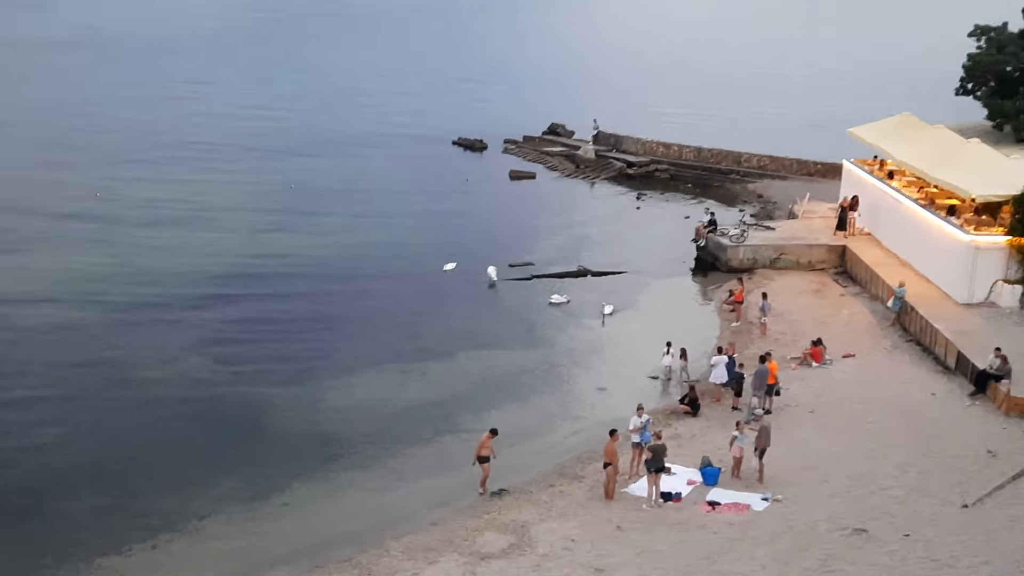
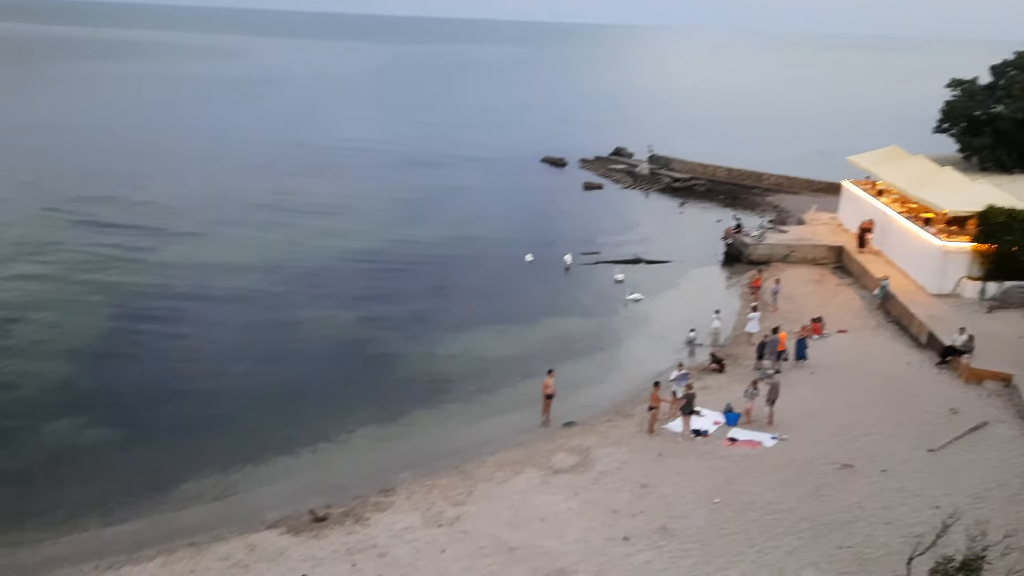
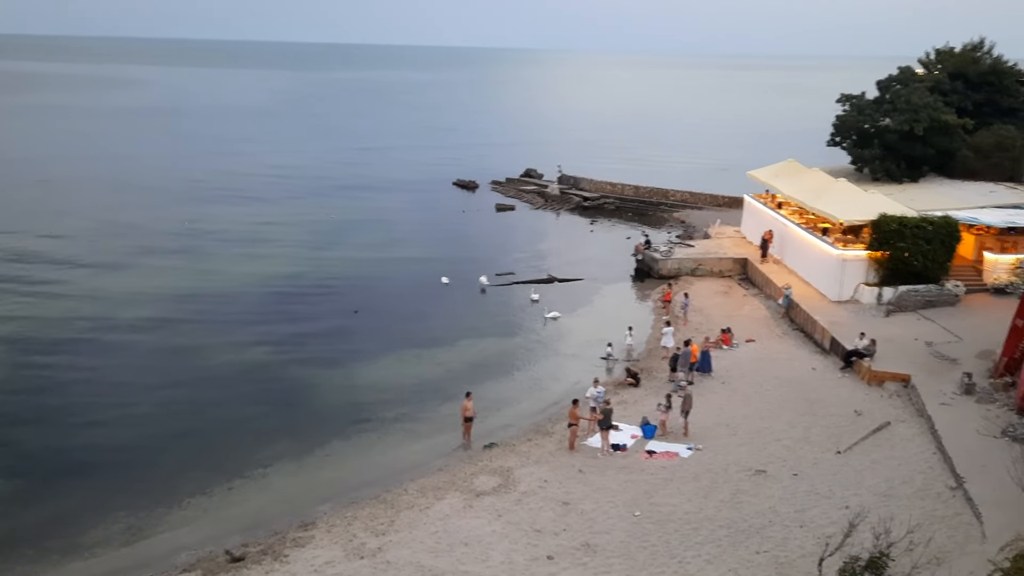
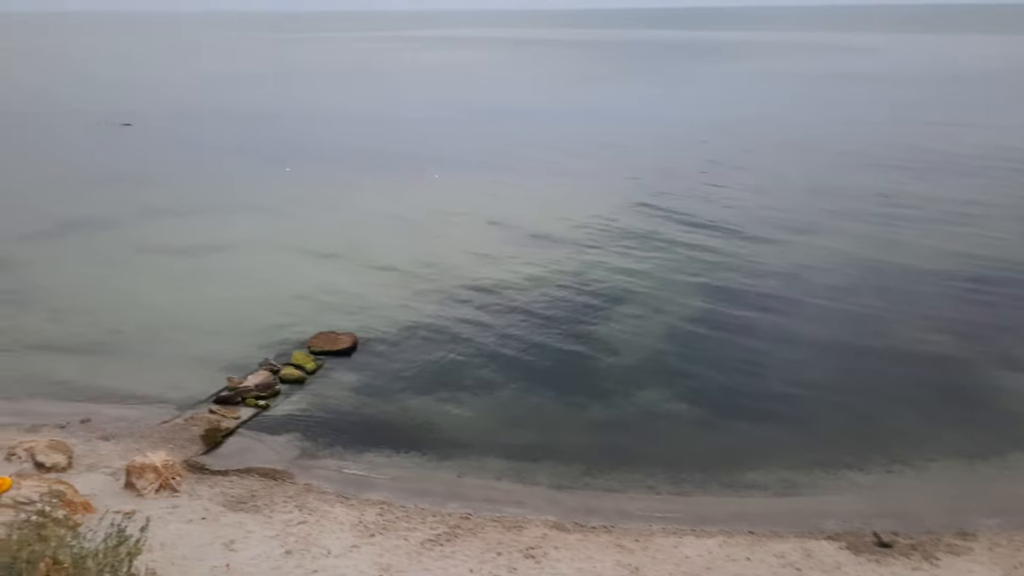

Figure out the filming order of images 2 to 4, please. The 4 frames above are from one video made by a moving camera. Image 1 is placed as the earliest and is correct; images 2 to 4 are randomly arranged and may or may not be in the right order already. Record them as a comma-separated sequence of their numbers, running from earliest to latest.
3, 2, 4
